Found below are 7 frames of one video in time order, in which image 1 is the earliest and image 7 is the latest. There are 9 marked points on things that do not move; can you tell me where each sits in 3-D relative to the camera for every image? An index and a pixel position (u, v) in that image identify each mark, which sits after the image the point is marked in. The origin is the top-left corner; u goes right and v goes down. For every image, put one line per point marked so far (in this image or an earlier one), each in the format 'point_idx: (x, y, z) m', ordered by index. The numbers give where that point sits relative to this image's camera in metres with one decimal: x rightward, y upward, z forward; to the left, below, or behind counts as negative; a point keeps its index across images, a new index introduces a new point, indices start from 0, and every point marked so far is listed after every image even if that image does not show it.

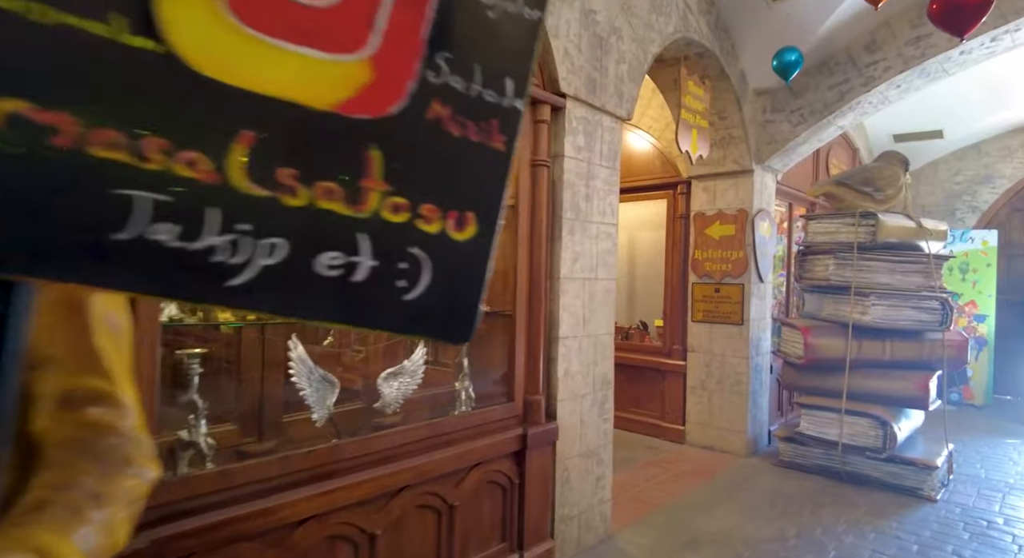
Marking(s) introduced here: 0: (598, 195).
0: (+0.4, +0.4, +2.8) m
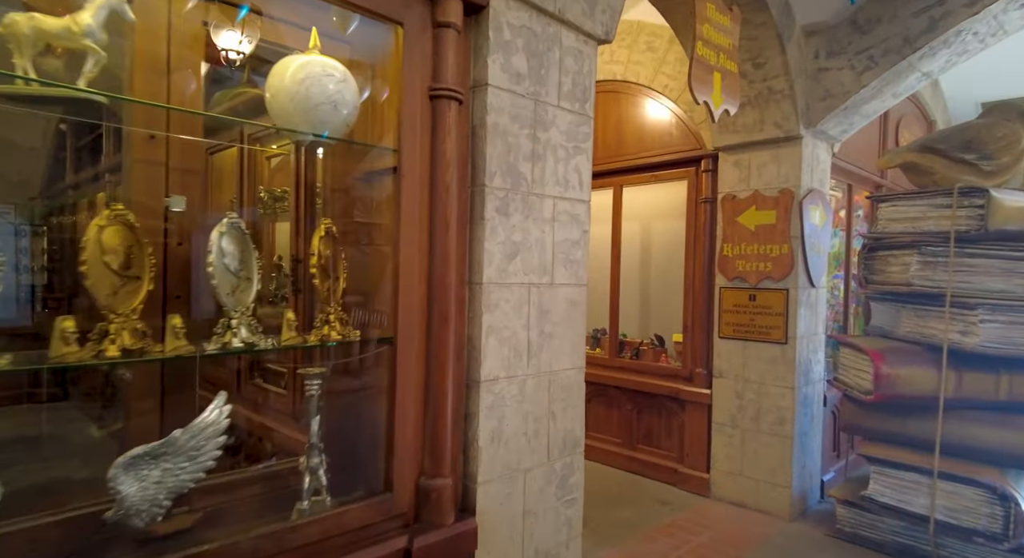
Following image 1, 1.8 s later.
0: (+0.1, +0.4, +1.8) m
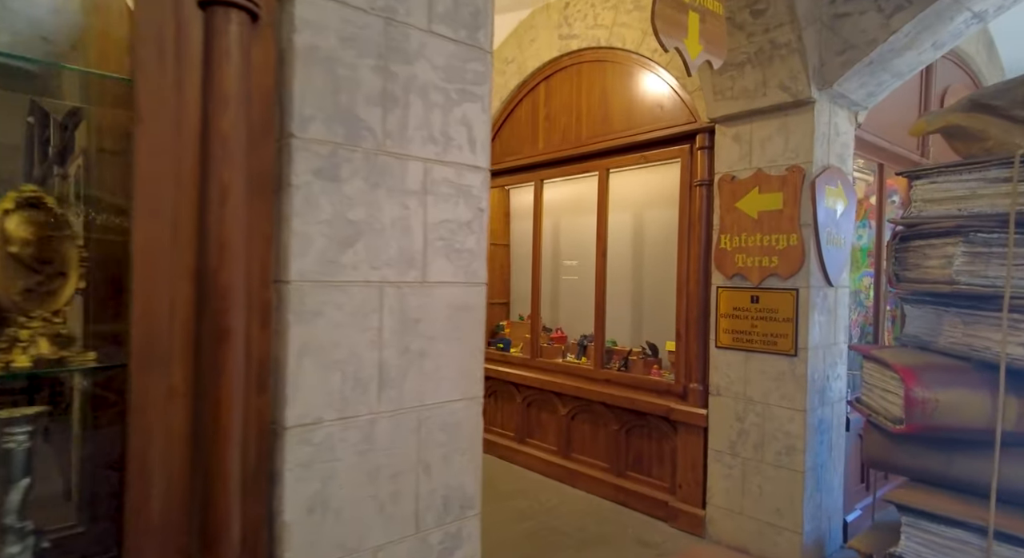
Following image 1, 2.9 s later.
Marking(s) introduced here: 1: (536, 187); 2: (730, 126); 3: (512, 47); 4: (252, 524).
0: (-0.2, +0.4, +1.3) m
1: (+0.2, +0.6, +4.1) m
2: (+1.1, +0.7, +2.8) m
3: (0.0, +1.6, +4.1) m
4: (-0.5, -0.5, +1.1) m
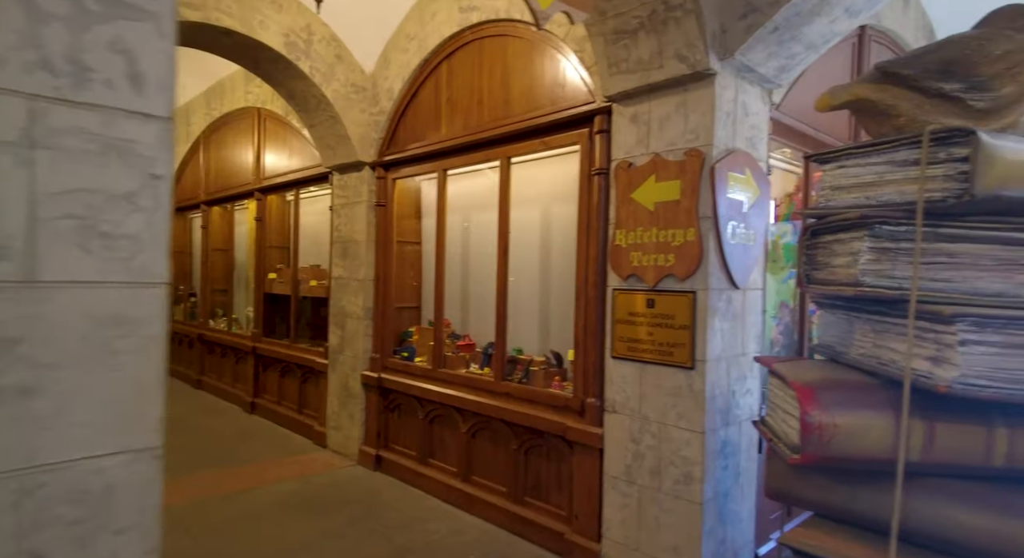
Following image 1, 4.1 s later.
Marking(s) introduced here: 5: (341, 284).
0: (-0.7, +0.4, +0.8) m
1: (-0.5, +0.6, +3.7) m
2: (+0.5, +0.7, +2.5) m
3: (-0.6, +1.6, +3.7) m
4: (-1.0, -0.4, +0.6) m
5: (-1.3, 0.0, +4.3) m
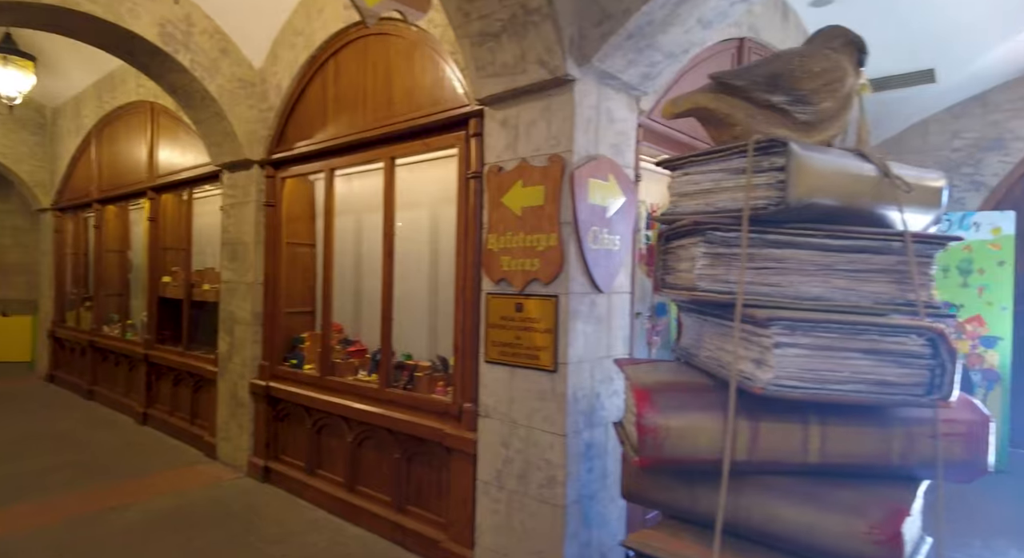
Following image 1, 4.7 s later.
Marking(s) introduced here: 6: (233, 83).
0: (-1.1, +0.4, +0.7) m
1: (-1.1, +0.6, +3.6) m
2: (-0.1, +0.7, +2.5) m
3: (-1.3, +1.6, +3.6) m
4: (-1.3, -0.5, +0.5) m
5: (-2.0, -0.1, +4.1) m
6: (-1.8, +1.3, +3.8) m
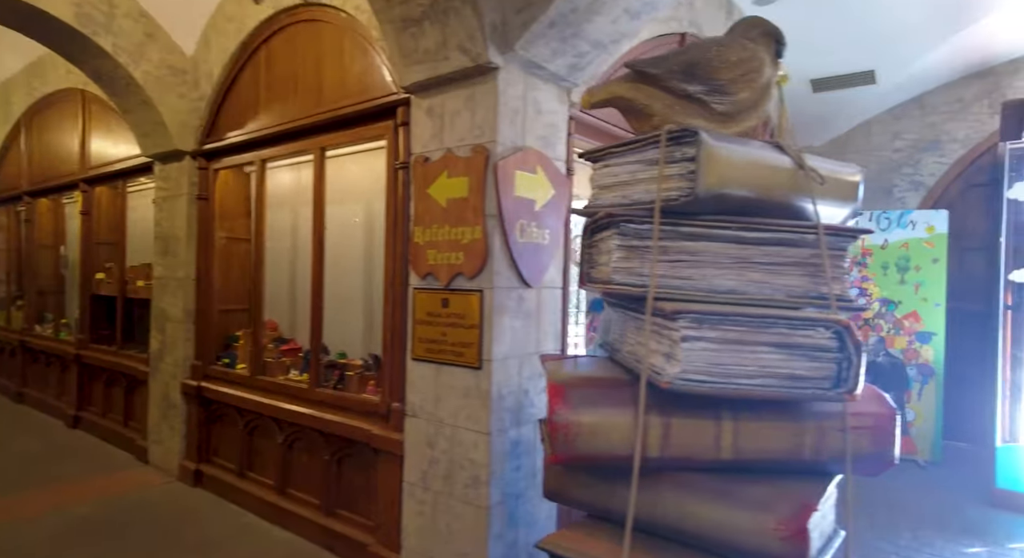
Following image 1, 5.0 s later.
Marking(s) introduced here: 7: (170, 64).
0: (-1.3, +0.4, +0.6) m
1: (-1.5, +0.6, +3.4) m
2: (-0.4, +0.7, +2.4) m
3: (-1.7, +1.6, +3.5) m
4: (-1.5, -0.4, +0.4) m
5: (-2.4, 0.0, +4.0) m
6: (-2.2, +1.3, +3.6) m
7: (-2.1, +1.3, +3.6) m
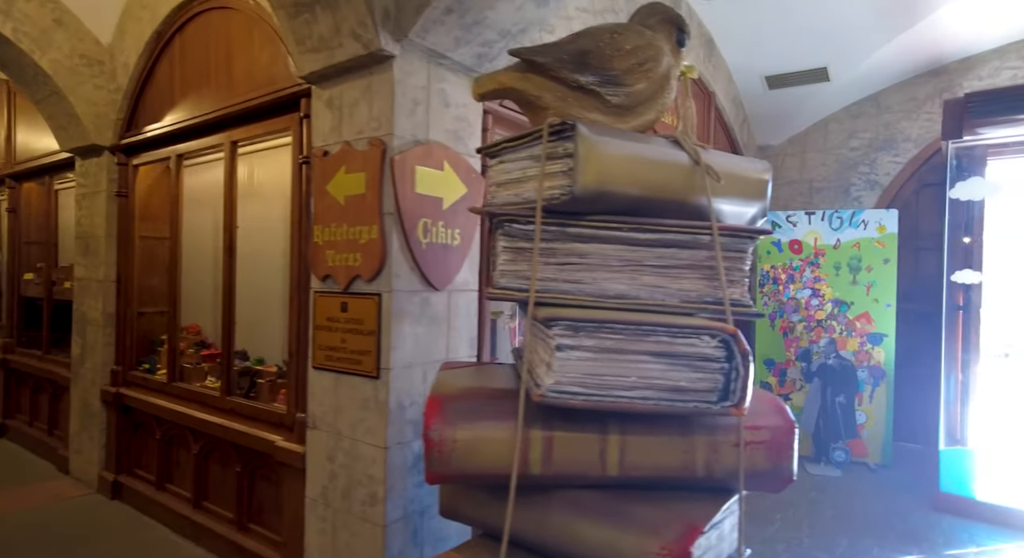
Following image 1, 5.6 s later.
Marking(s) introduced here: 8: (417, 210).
0: (-1.6, +0.4, +0.4) m
1: (-1.9, +0.6, +3.3) m
2: (-0.7, +0.7, +2.2) m
3: (-2.0, +1.6, +3.3) m
4: (-1.8, -0.5, +0.2) m
5: (-2.8, 0.0, +3.8) m
6: (-2.6, +1.3, +3.4) m
7: (-2.5, +1.3, +3.4) m
8: (-0.3, +0.2, +2.1) m
